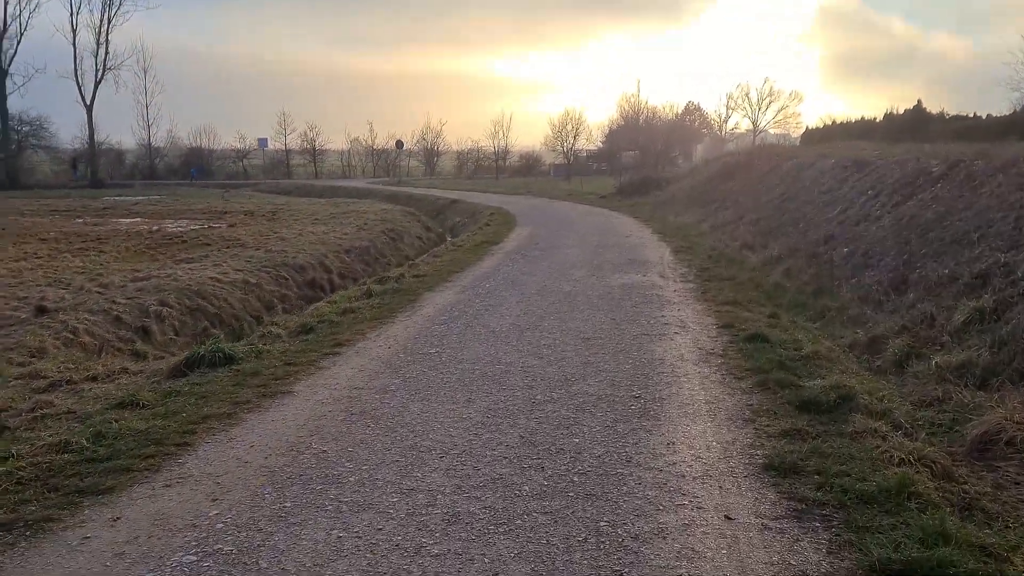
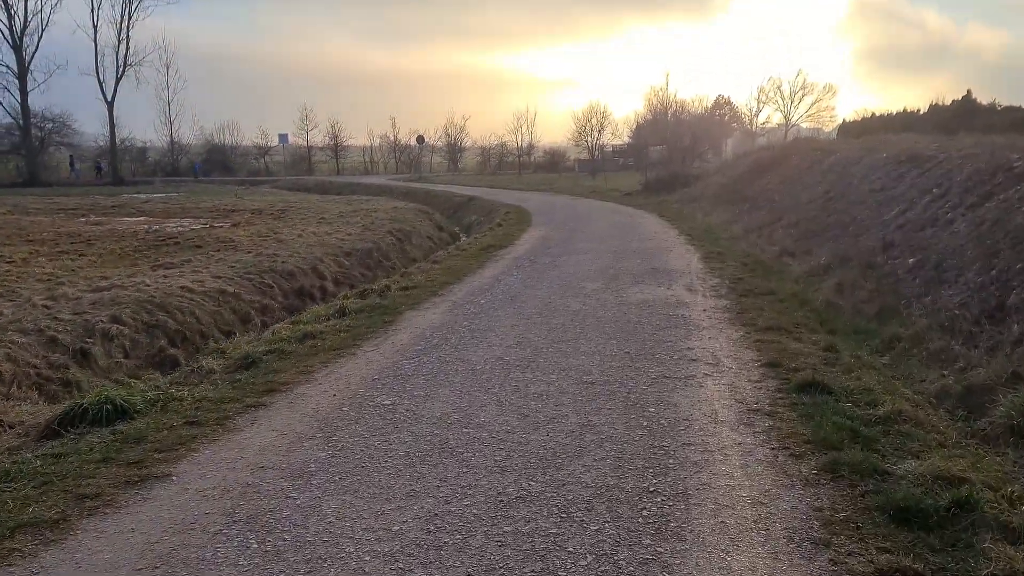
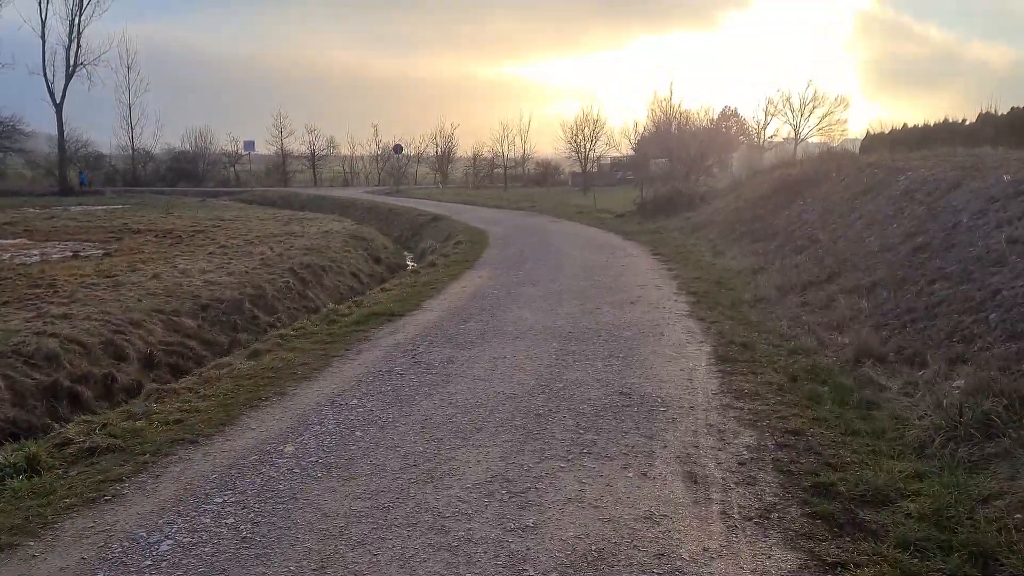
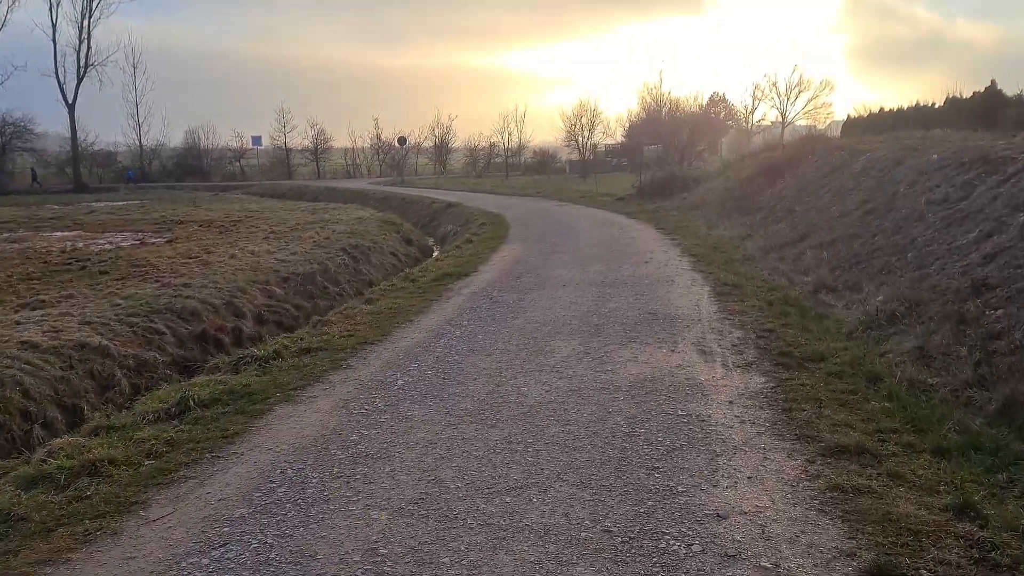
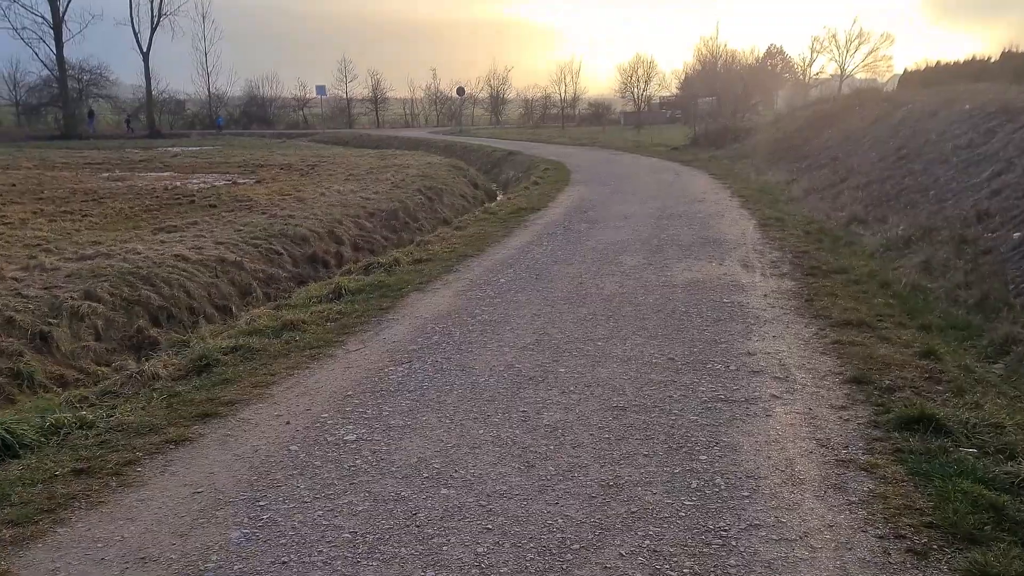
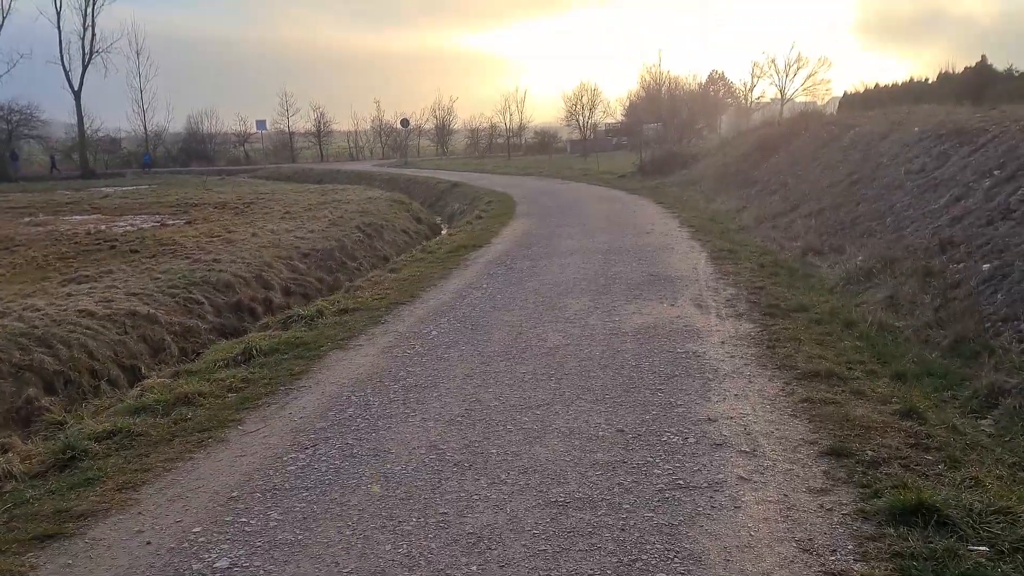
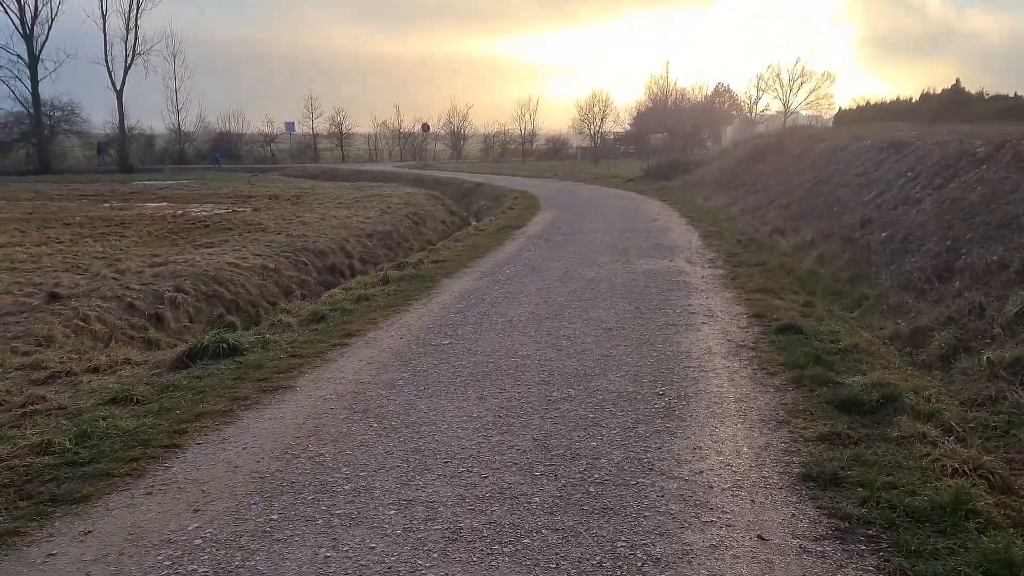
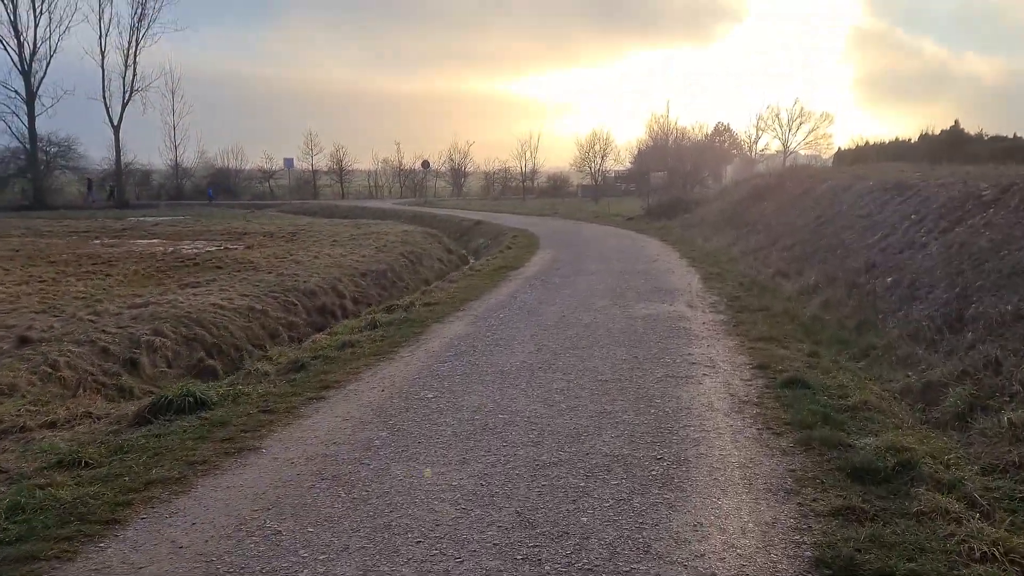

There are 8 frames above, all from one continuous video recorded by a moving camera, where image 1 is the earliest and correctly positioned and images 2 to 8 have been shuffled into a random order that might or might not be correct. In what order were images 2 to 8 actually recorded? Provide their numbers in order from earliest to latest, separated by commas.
7, 8, 2, 5, 6, 4, 3
